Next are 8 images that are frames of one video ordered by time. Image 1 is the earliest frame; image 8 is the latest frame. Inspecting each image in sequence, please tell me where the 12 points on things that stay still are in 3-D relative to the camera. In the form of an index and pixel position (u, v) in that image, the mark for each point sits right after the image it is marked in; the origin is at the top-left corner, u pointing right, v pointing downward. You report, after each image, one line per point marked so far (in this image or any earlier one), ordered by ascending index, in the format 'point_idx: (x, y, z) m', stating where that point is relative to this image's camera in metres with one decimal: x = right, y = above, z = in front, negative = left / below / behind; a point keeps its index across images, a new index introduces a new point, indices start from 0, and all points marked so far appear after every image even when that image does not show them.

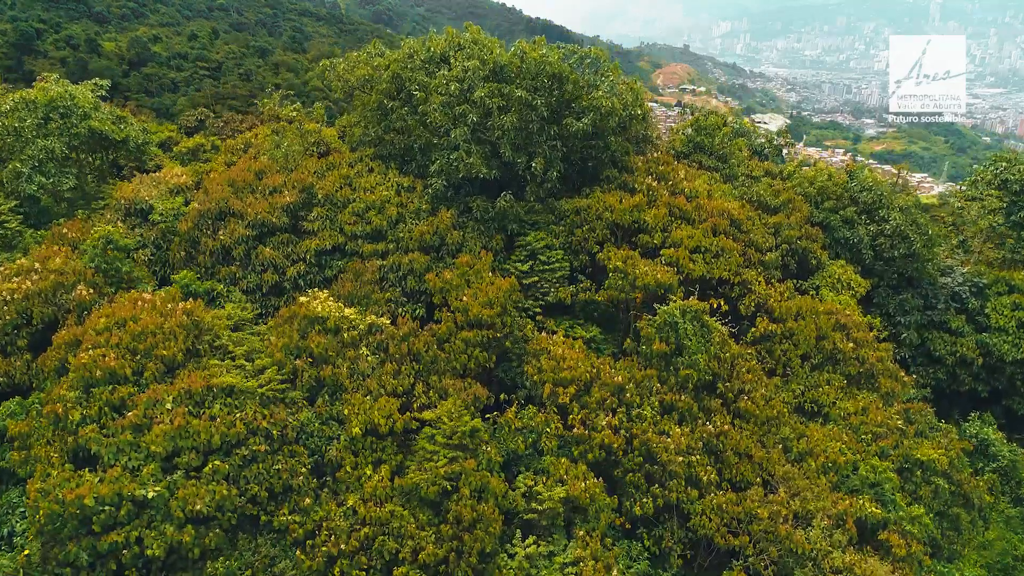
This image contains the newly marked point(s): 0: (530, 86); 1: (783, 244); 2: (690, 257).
0: (+0.2, +2.1, +9.5) m
1: (+3.1, +0.5, +10.4) m
2: (+1.7, +0.3, +9.1) m
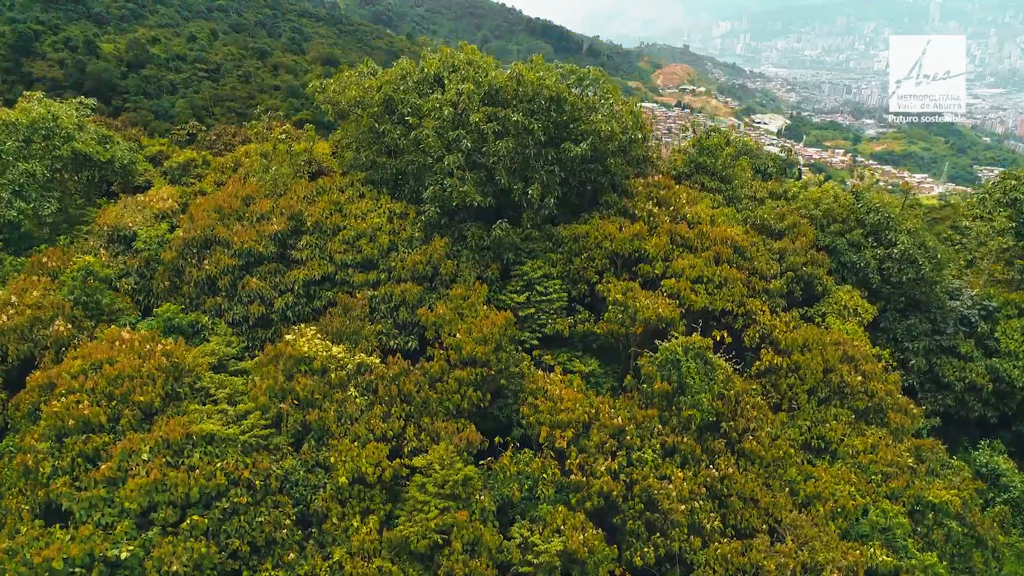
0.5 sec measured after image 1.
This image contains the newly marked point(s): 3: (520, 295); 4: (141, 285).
0: (+0.1, +1.8, +9.2) m
1: (+3.0, +0.2, +10.1) m
2: (+1.7, 0.0, +8.8) m
3: (+0.1, -0.1, +9.0) m
4: (-3.7, 0.0, +9.3) m
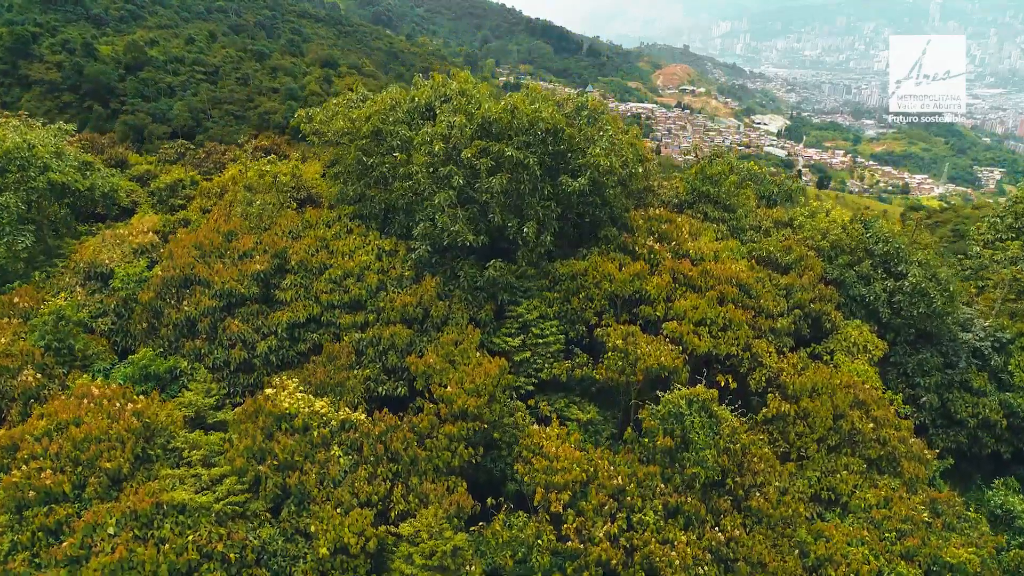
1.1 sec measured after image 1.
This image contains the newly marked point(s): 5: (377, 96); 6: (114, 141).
0: (+0.1, +1.4, +8.8) m
1: (+3.0, -0.2, +9.7) m
2: (+1.6, -0.4, +8.4) m
3: (0.0, -0.5, +8.6) m
4: (-3.8, -0.3, +8.9) m
5: (-1.5, +2.1, +10.2) m
6: (-7.4, +2.7, +17.2) m
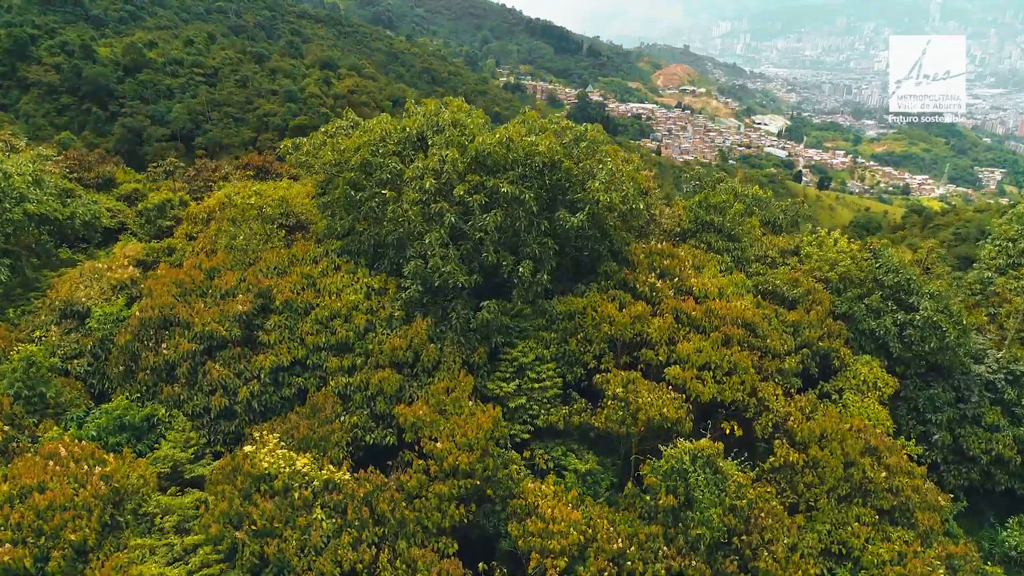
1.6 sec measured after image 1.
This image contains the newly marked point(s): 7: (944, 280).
0: (0.0, +1.0, +8.4) m
1: (+2.9, -0.6, +9.3) m
2: (+1.6, -0.8, +8.0) m
3: (0.0, -0.8, +8.2) m
4: (-3.8, -0.7, +8.5) m
5: (-1.5, +1.7, +9.8) m
6: (-7.4, +2.3, +16.8) m
7: (+5.1, +0.1, +11.1) m
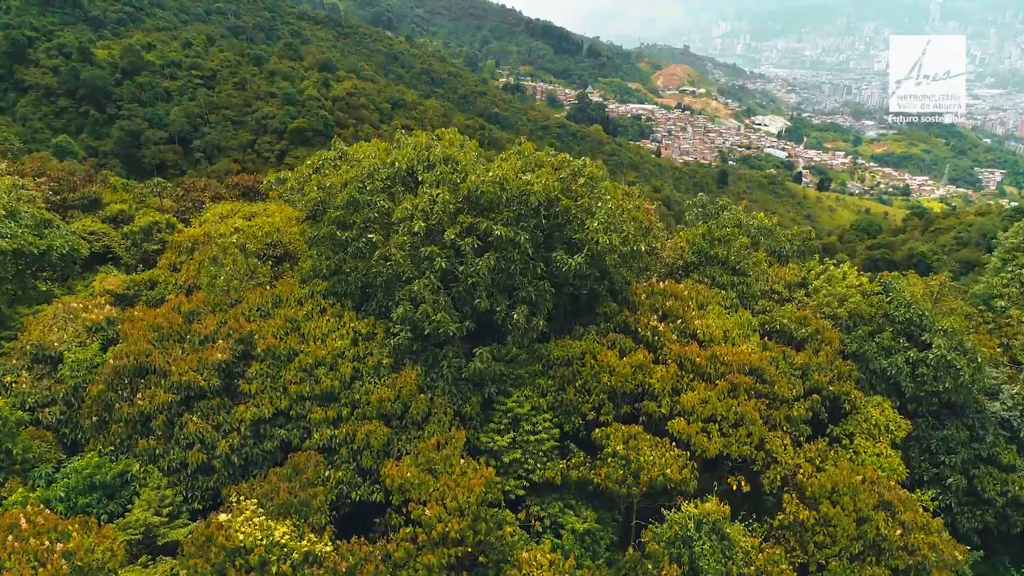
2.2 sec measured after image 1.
0: (0.0, +0.6, +7.9) m
1: (+2.9, -1.0, +8.8) m
2: (+1.6, -1.2, +7.5) m
3: (-0.1, -1.2, +7.8) m
4: (-3.9, -1.1, +8.0) m
5: (-1.6, +1.3, +9.4) m
6: (-7.5, +1.9, +16.4) m
7: (+5.1, -0.3, +10.7) m
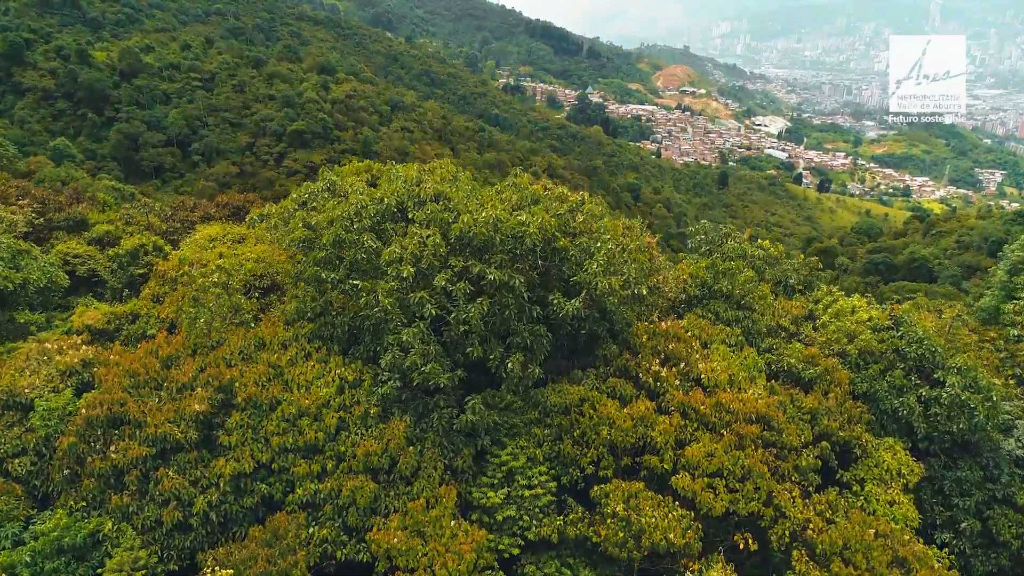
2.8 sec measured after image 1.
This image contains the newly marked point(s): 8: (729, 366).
0: (0.0, +0.2, +7.5) m
1: (+2.8, -1.3, +8.4) m
2: (+1.5, -1.5, +7.1) m
3: (-0.1, -1.6, +7.4) m
4: (-3.9, -1.5, +7.6) m
5: (-1.6, +1.0, +9.0) m
6: (-7.5, +1.5, +16.0) m
7: (+5.0, -0.7, +10.3) m
8: (+2.0, -0.7, +8.6) m
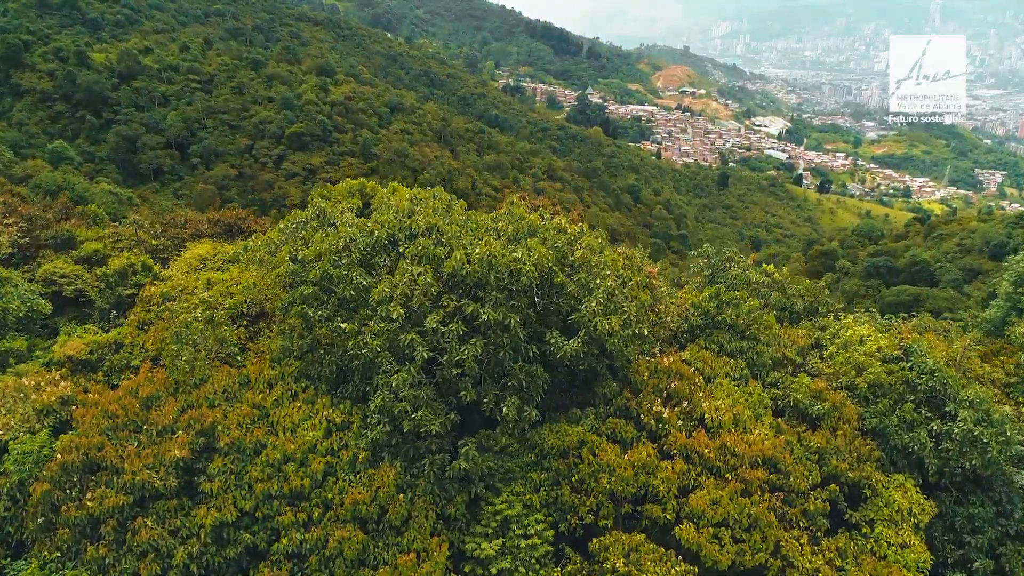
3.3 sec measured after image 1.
0: (-0.1, -0.1, +7.2) m
1: (+2.8, -1.7, +8.1) m
2: (+1.5, -1.8, +6.8) m
3: (-0.2, -1.9, +7.0) m
4: (-4.0, -1.8, +7.3) m
5: (-1.7, +0.7, +8.6) m
6: (-7.6, +1.2, +15.6) m
7: (+5.0, -1.0, +9.9) m
8: (+2.0, -1.0, +8.2) m
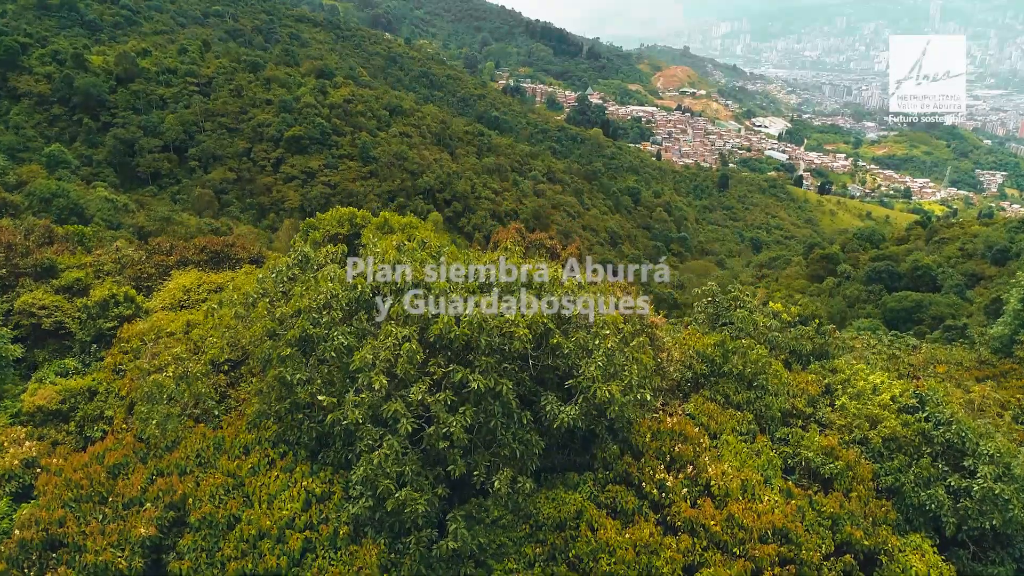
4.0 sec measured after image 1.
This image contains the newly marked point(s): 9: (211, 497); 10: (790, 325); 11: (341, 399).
0: (-0.1, -0.5, +6.7) m
1: (+2.7, -2.1, +7.6) m
2: (+1.4, -2.3, +6.3) m
3: (-0.2, -2.4, +6.5) m
4: (-4.0, -2.3, +6.8) m
5: (-1.7, +0.2, +8.1) m
6: (-7.6, +0.8, +15.1) m
7: (+5.0, -1.4, +9.4) m
8: (+1.9, -1.5, +7.7) m
9: (-2.2, -1.6, +7.0) m
10: (+3.2, -0.4, +10.4) m
11: (-1.3, -0.8, +6.8) m
